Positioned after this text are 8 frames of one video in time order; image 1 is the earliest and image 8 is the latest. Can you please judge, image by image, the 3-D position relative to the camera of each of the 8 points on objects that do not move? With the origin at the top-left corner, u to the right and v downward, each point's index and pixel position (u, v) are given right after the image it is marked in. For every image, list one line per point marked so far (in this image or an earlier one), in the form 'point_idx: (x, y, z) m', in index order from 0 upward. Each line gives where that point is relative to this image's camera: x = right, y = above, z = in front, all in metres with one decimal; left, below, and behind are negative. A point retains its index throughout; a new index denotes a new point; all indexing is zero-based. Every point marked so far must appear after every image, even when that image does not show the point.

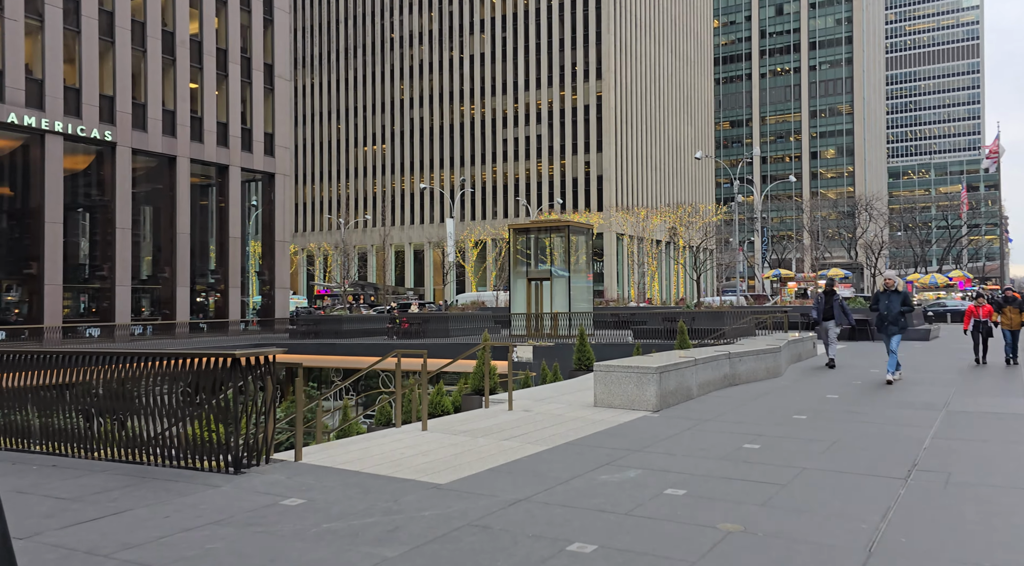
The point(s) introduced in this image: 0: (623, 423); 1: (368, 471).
0: (+1.5, -1.9, +11.2) m
1: (-1.4, -1.8, +8.1) m
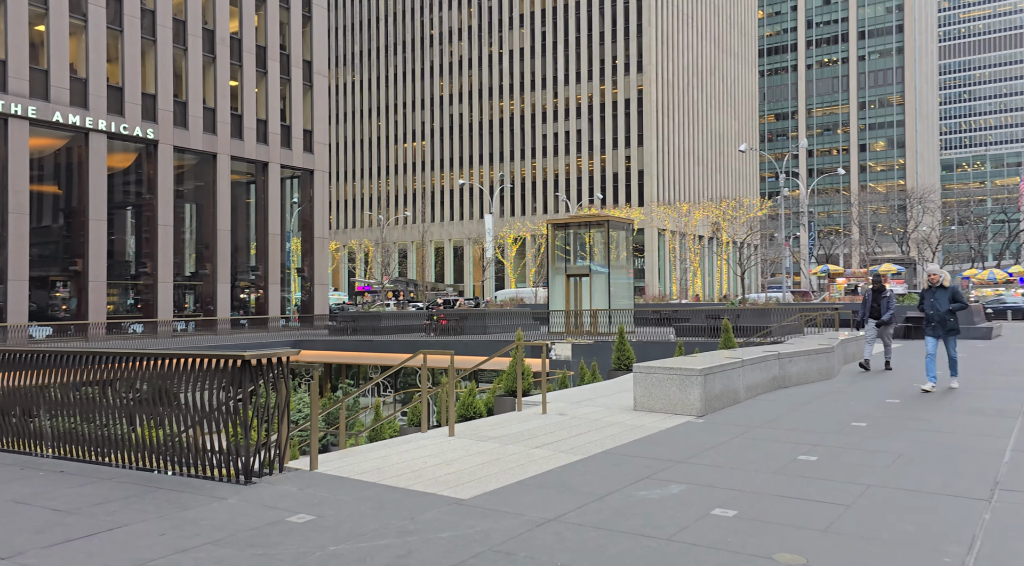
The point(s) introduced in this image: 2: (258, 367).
0: (+1.9, -1.8, +10.4) m
1: (-1.2, -1.8, +7.5) m
2: (-2.5, -0.8, +8.0) m
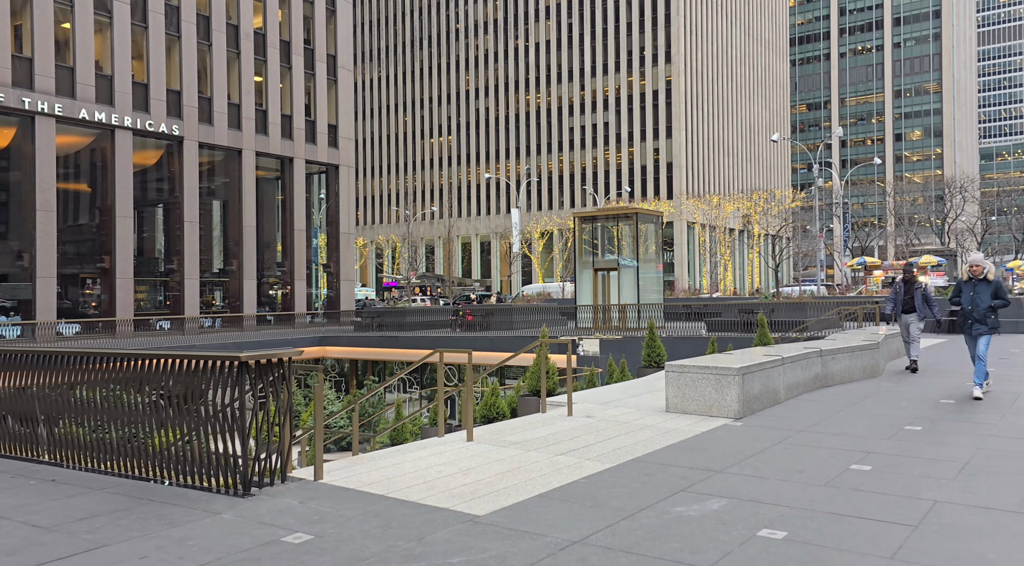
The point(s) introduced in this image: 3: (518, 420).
0: (+2.2, -1.7, +9.7) m
1: (-1.0, -1.7, +6.9) m
2: (-2.3, -0.8, +7.4) m
3: (+0.1, -1.8, +10.9) m
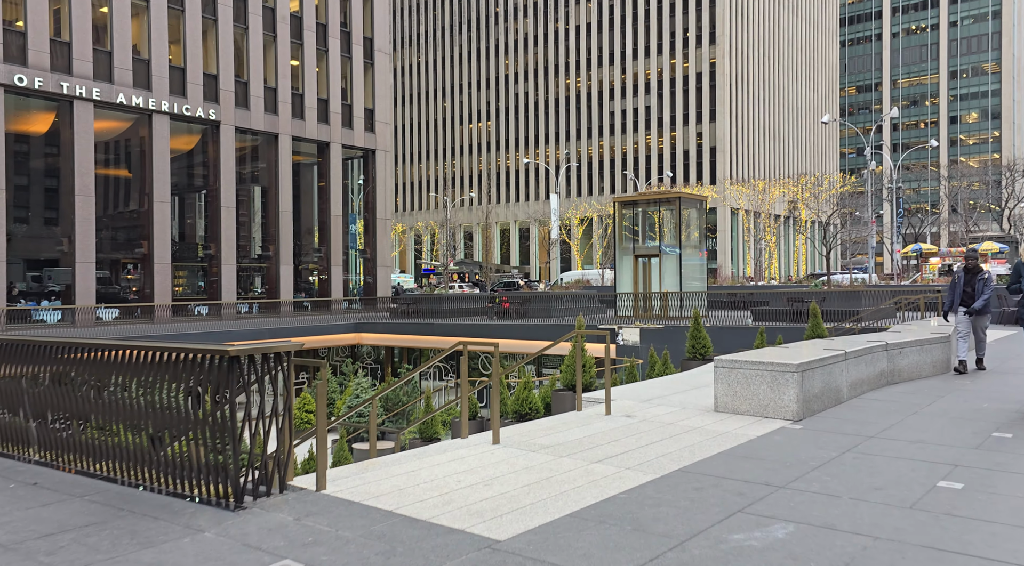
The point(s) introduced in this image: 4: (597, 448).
0: (+2.5, -1.6, +8.6) m
1: (-0.8, -1.6, +6.0) m
2: (-2.1, -0.6, +6.5) m
3: (+0.5, -1.6, +9.9) m
4: (+0.8, -1.6, +8.1) m
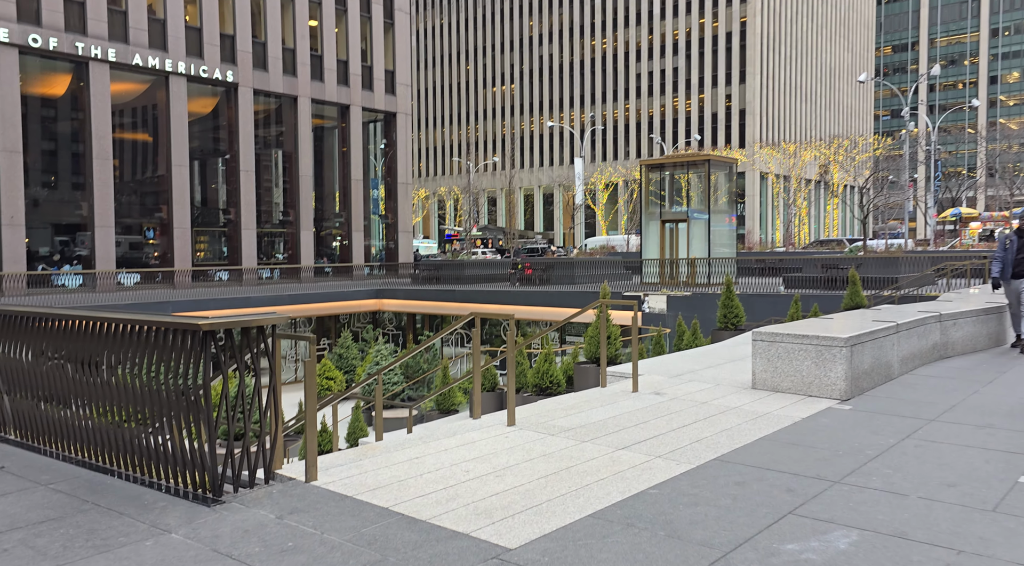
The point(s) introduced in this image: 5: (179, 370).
0: (+2.7, -1.3, +7.7) m
1: (-0.7, -1.4, +5.2) m
2: (-2.0, -0.4, +5.7) m
3: (+0.7, -1.2, +9.1) m
4: (+1.0, -1.3, +7.3) m
5: (-2.3, -0.6, +5.8) m
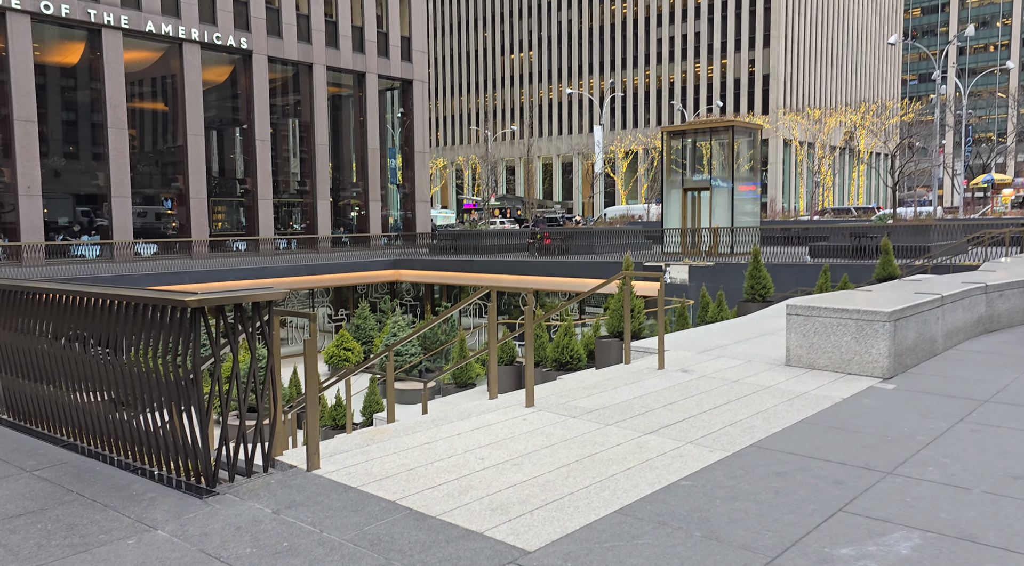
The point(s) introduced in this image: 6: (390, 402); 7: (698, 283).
0: (+2.8, -1.0, +7.2) m
1: (-0.6, -1.2, +4.7) m
2: (-1.8, -0.2, +5.2) m
3: (+0.8, -0.9, +8.6) m
4: (+1.1, -1.0, +6.8) m
5: (-2.2, -0.4, +5.3) m
6: (-1.3, -1.2, +8.7) m
7: (+4.4, 0.0, +19.8) m
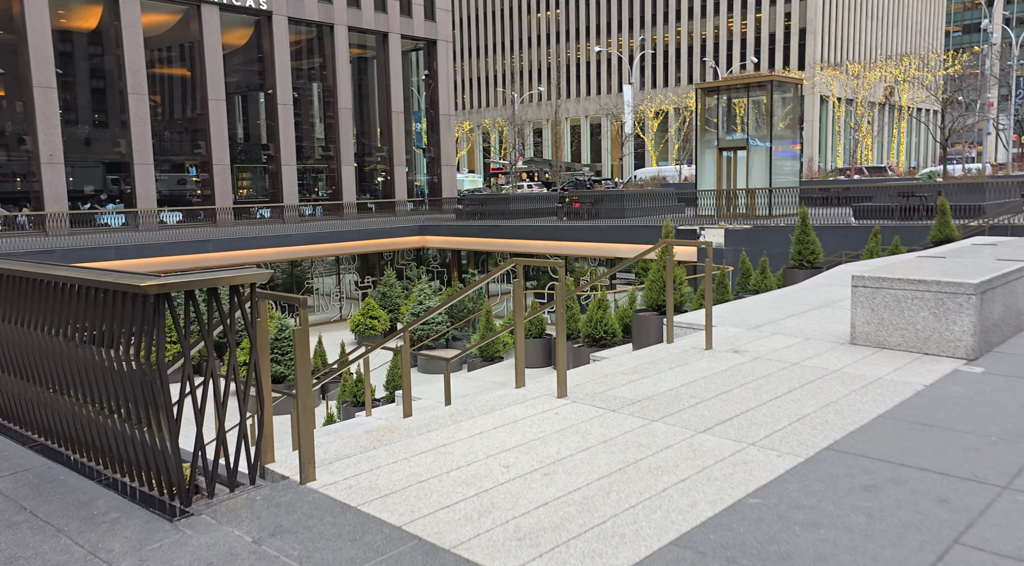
0: (+3.0, -0.8, +6.2) m
1: (-0.5, -1.2, +3.9) m
2: (-1.7, -0.1, +4.4) m
3: (+1.1, -0.6, +7.7) m
4: (+1.3, -0.9, +5.8) m
5: (-2.0, -0.3, +4.5) m
6: (-1.0, -0.9, +7.9) m
7: (+5.0, +0.8, +18.7) m
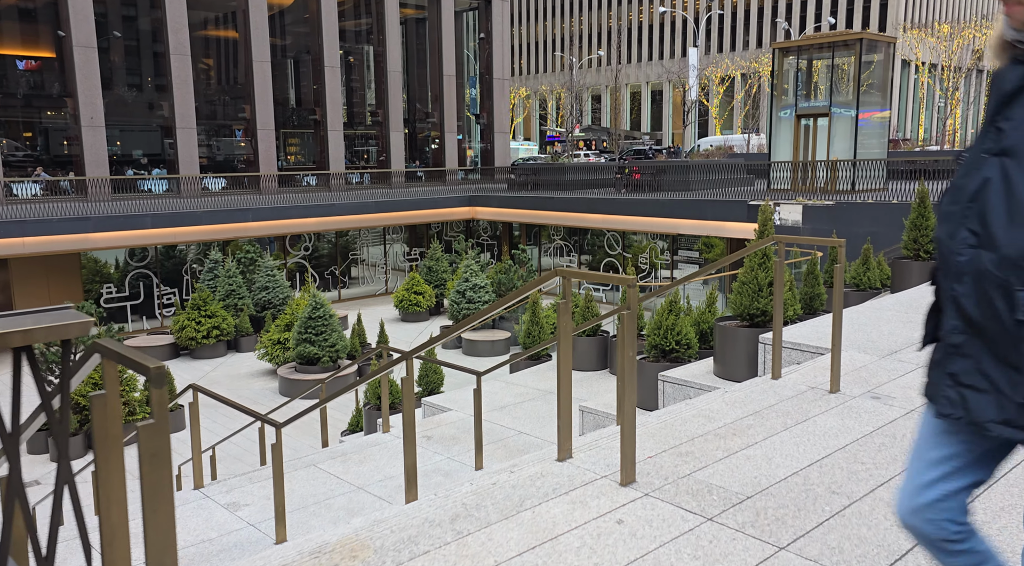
0: (+3.2, -1.0, +3.9) m
1: (-0.4, -1.3, +1.8) m
2: (-1.6, -0.2, +2.3) m
3: (+1.4, -0.7, +5.5) m
4: (+1.5, -1.0, +3.6) m
5: (-1.9, -0.4, +2.5) m
6: (-0.7, -1.0, +5.8) m
7: (+6.0, +1.1, +16.1) m
